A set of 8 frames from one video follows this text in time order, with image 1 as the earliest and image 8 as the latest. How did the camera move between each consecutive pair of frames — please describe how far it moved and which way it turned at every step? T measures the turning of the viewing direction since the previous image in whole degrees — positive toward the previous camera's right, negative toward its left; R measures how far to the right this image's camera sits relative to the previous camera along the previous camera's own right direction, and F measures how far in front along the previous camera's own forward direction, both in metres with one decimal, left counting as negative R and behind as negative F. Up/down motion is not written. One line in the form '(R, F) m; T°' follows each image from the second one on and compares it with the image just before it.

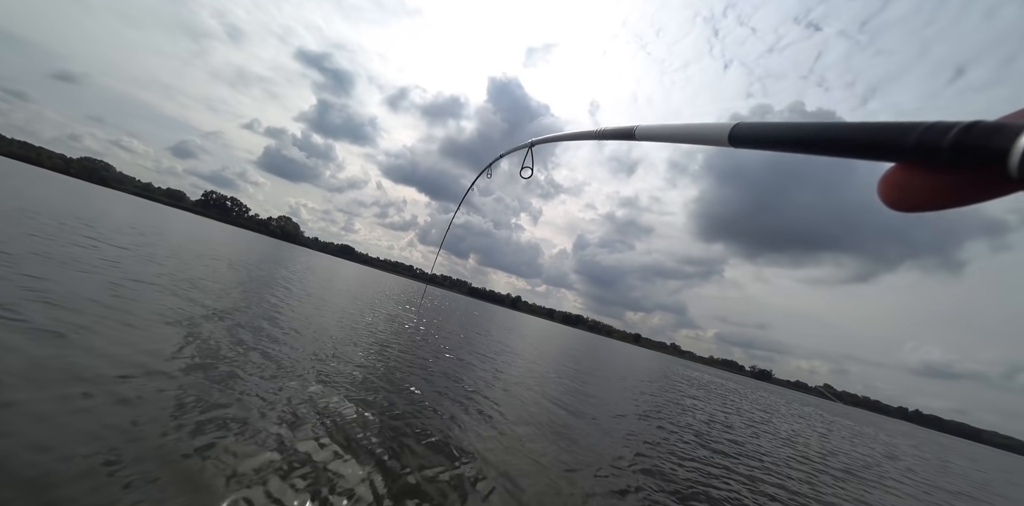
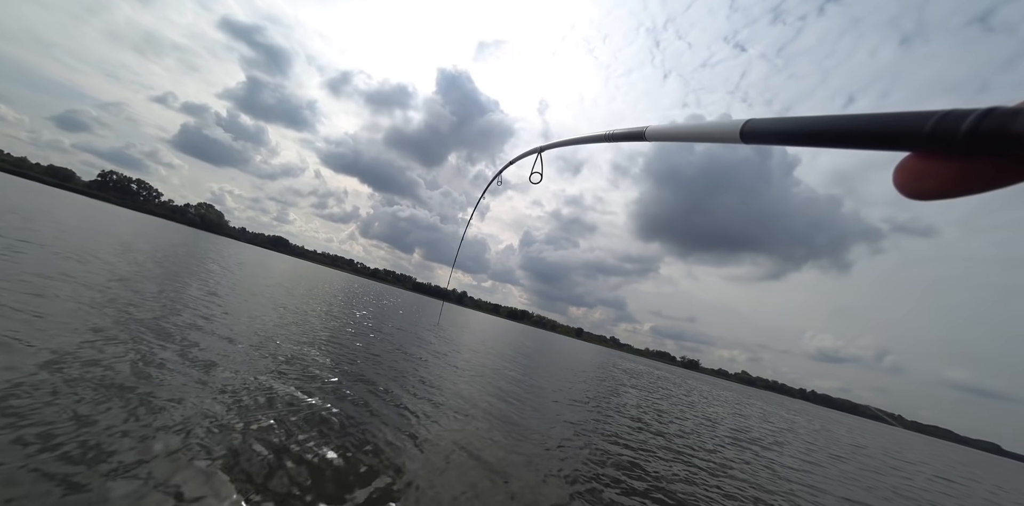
(-0.6, -0.2) m; +8°
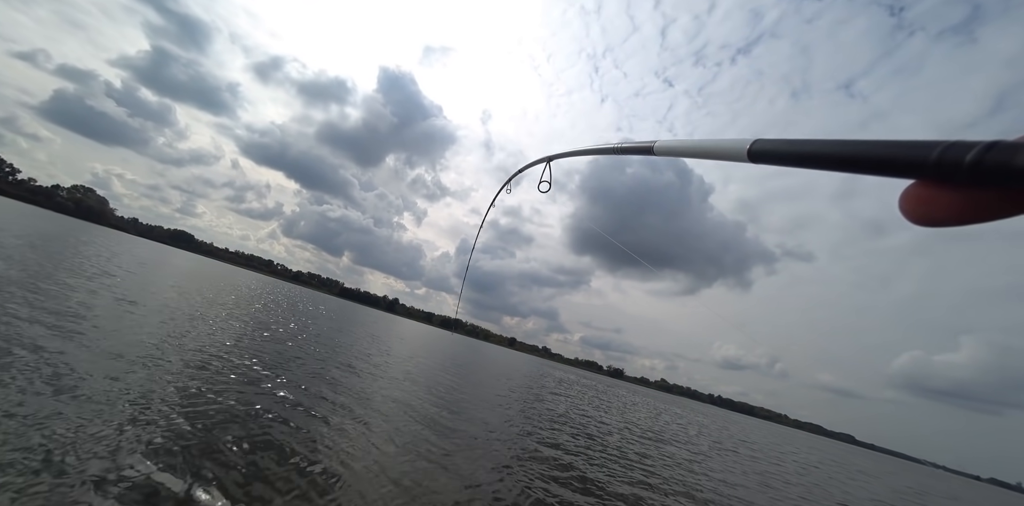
(-0.3, +1.6) m; +10°
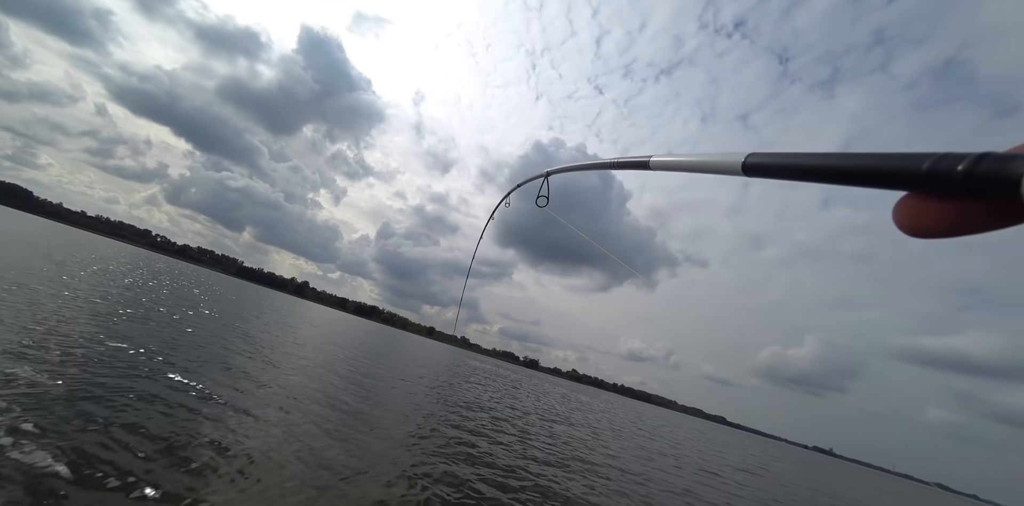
(-0.4, +2.8) m; +13°
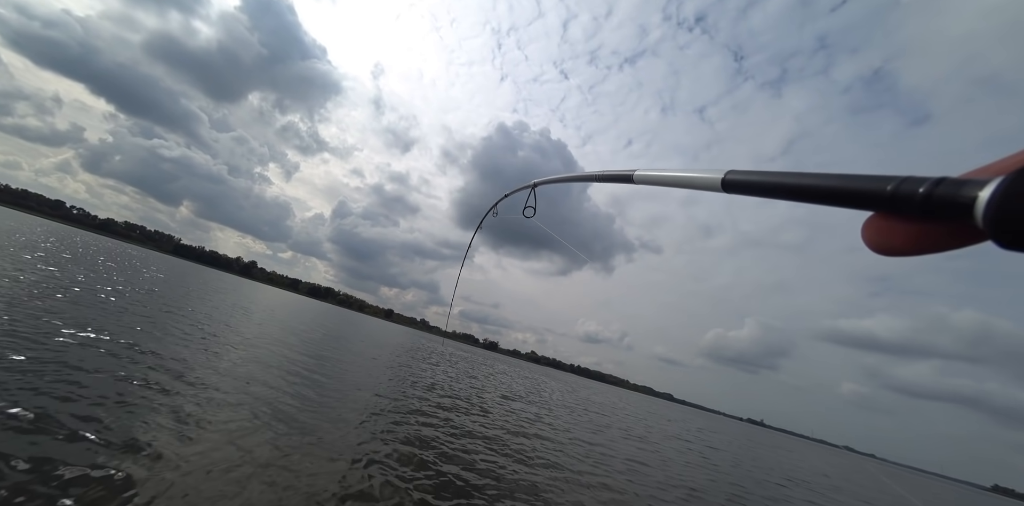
(+0.2, +0.7) m; +6°
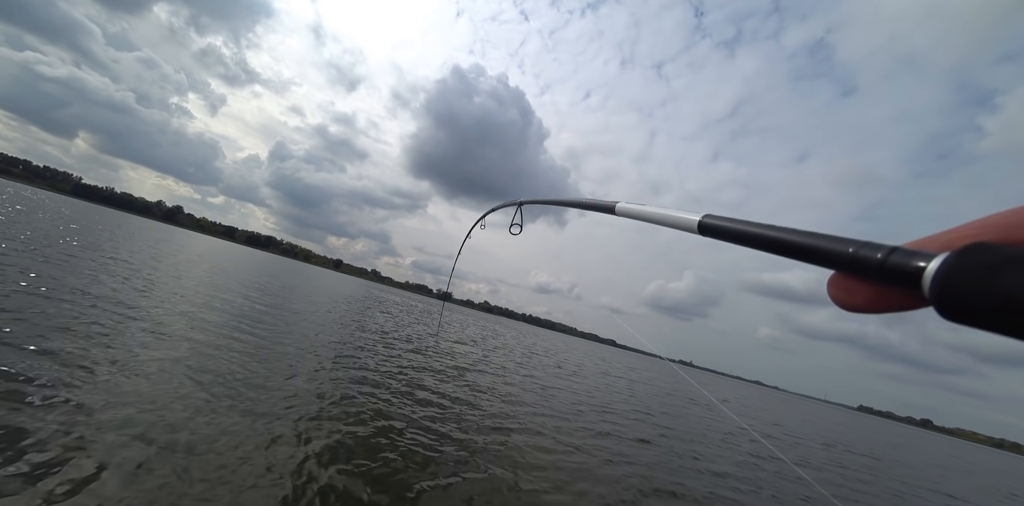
(+0.7, -1.4) m; +7°
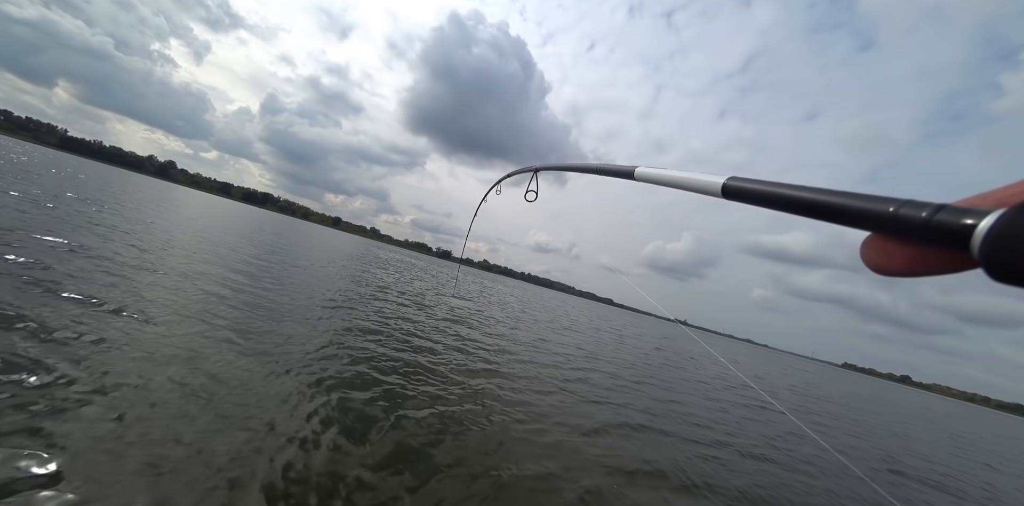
(+0.1, -0.8) m; 0°
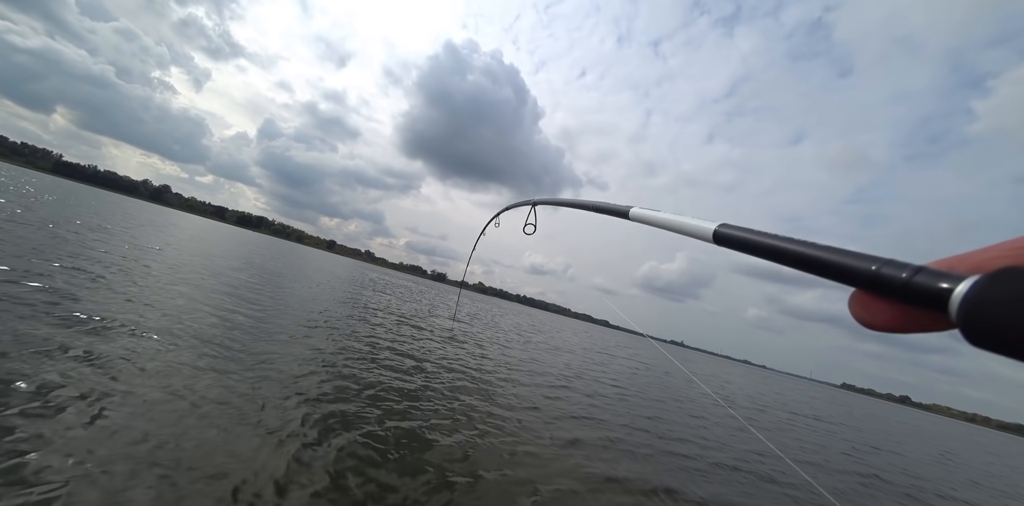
(+0.1, +0.1) m; +1°
